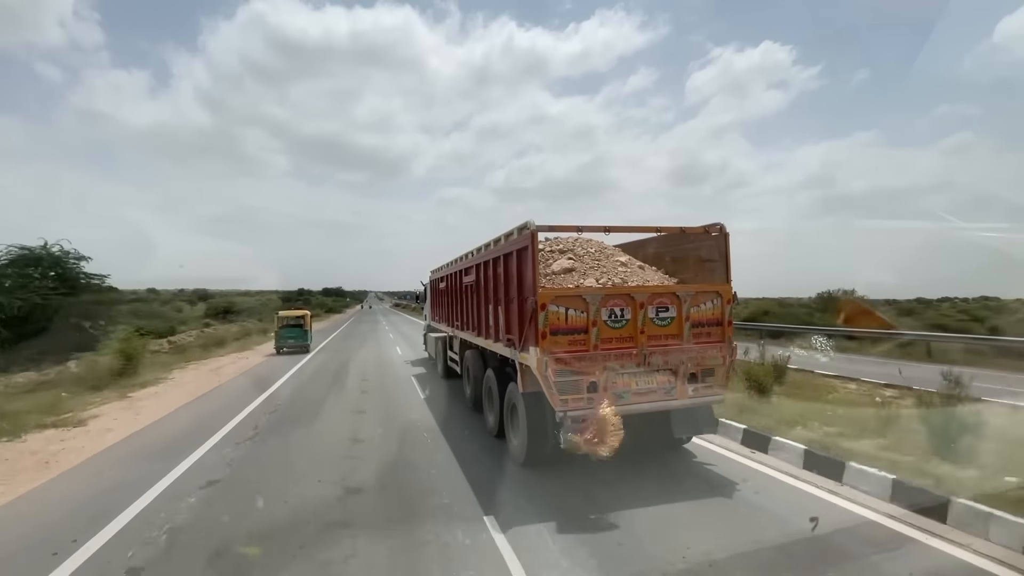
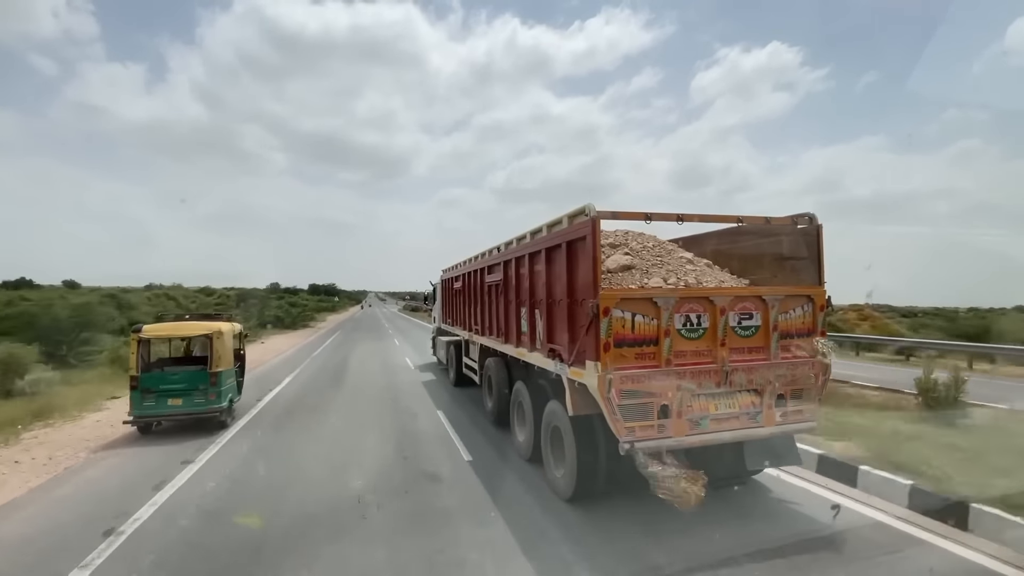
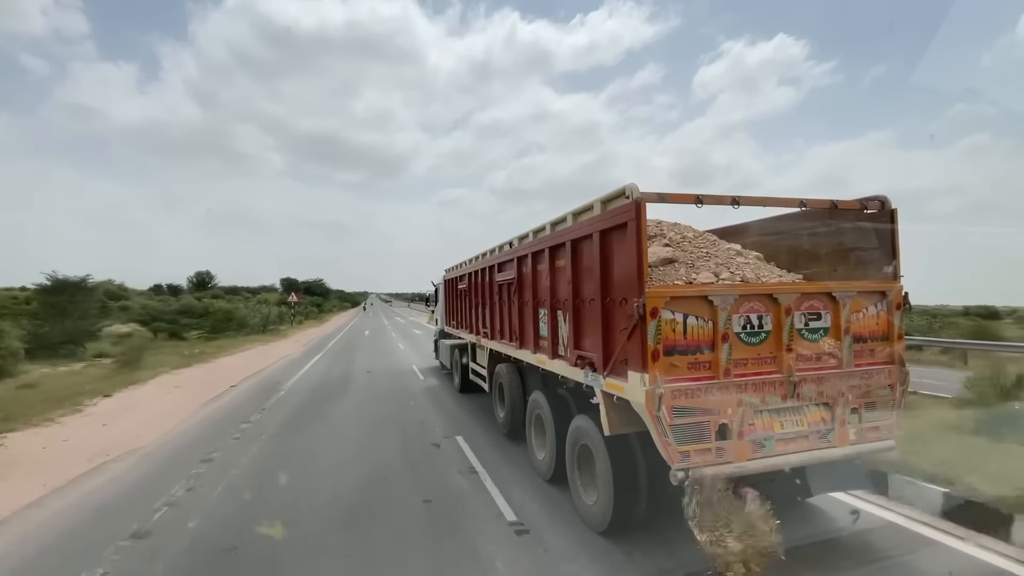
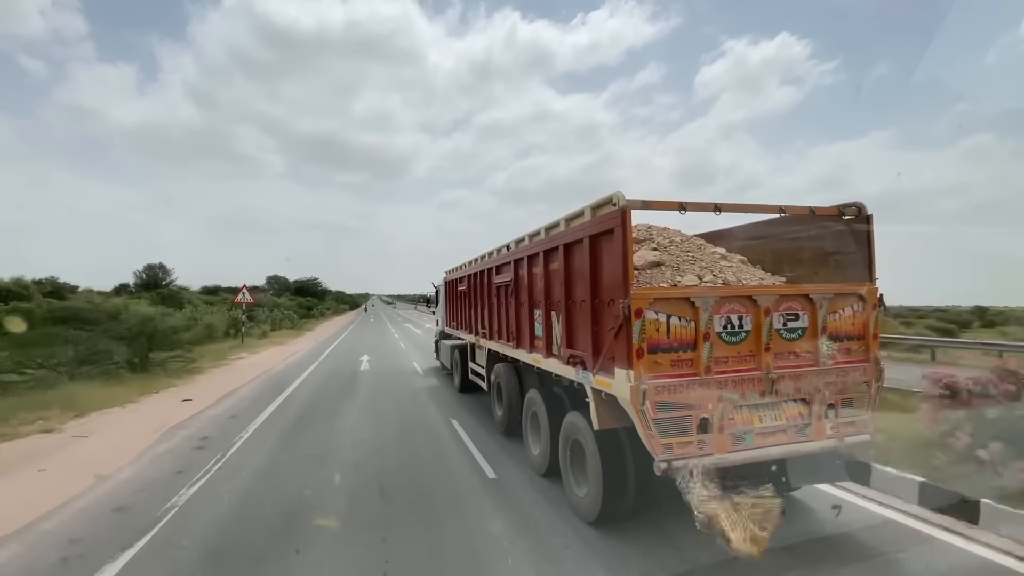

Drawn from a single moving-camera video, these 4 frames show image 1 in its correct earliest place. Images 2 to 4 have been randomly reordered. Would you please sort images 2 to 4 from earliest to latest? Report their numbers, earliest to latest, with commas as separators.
2, 3, 4
